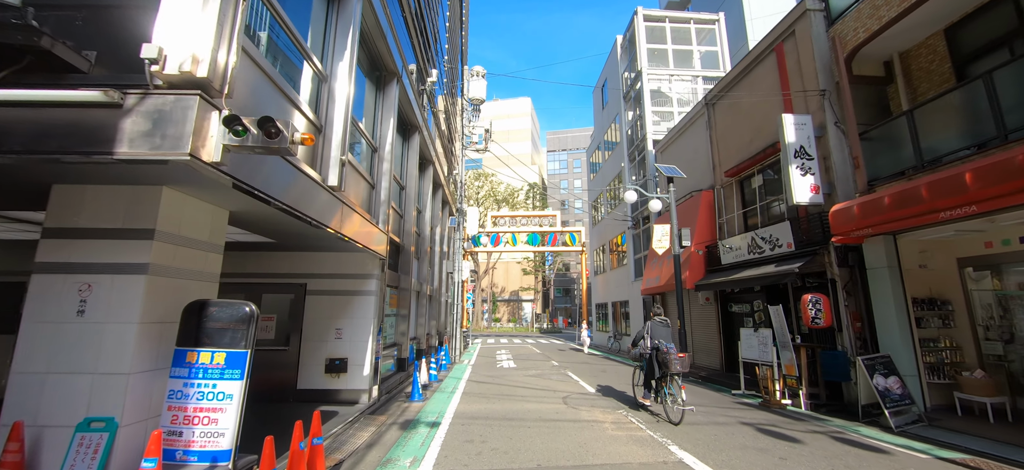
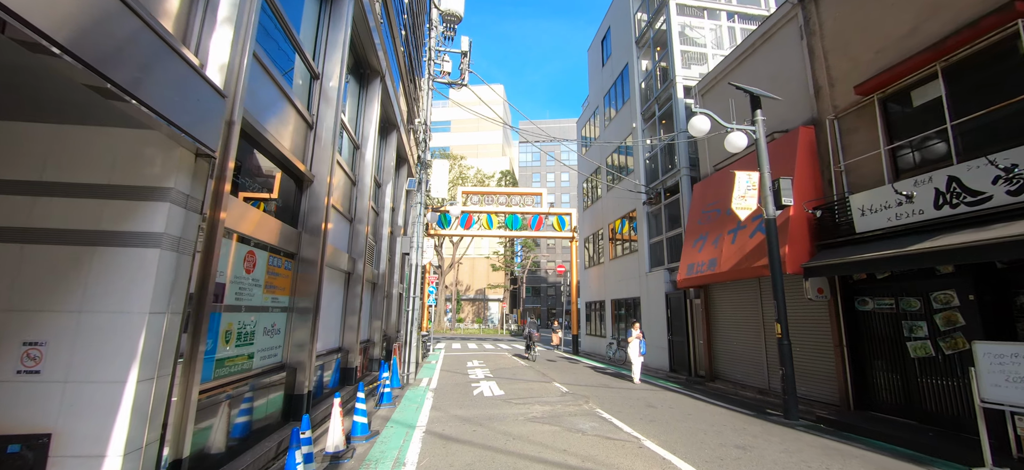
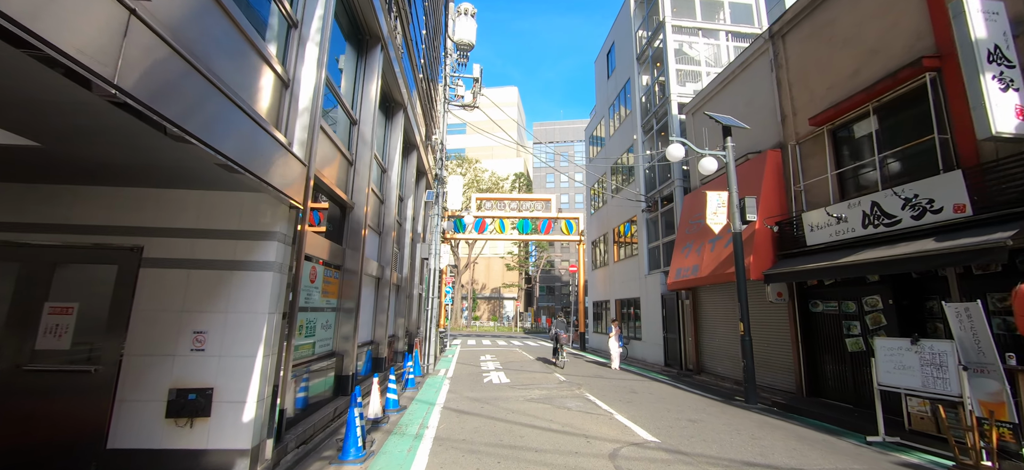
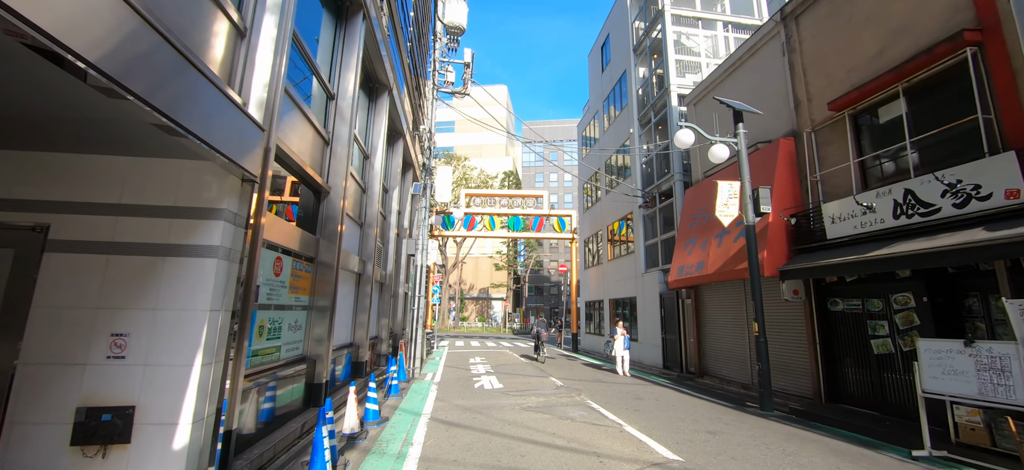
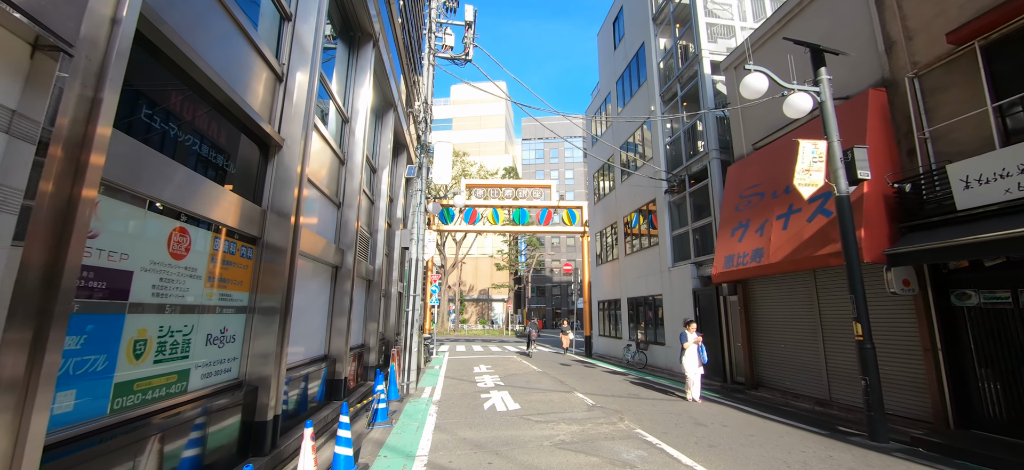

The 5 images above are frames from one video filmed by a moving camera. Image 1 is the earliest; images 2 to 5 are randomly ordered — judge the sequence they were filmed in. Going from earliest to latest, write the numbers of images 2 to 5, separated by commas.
3, 4, 2, 5
